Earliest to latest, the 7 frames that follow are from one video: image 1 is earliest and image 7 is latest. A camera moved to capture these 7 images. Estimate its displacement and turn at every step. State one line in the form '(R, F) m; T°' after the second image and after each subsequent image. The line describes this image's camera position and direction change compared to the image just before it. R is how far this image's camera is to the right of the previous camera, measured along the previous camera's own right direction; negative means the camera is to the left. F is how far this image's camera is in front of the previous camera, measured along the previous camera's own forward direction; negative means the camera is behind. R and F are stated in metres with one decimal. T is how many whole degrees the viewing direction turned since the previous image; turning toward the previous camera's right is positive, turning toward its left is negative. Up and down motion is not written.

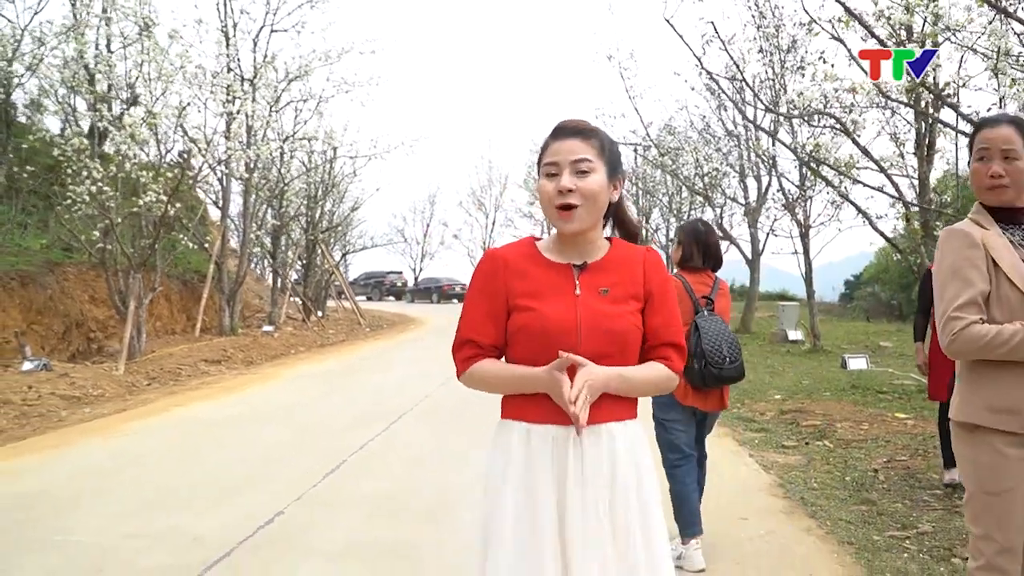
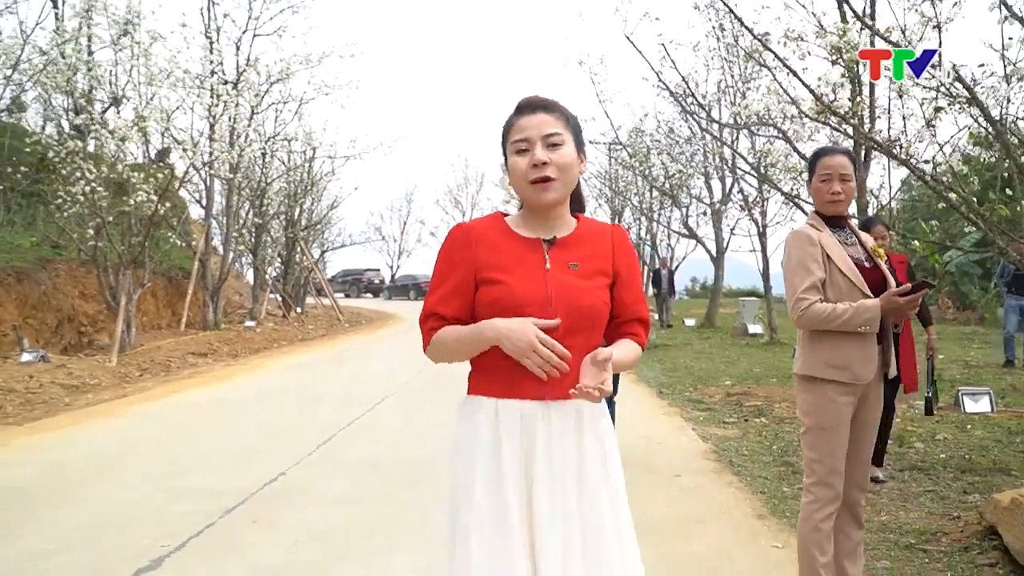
(0.0, -0.8) m; +2°
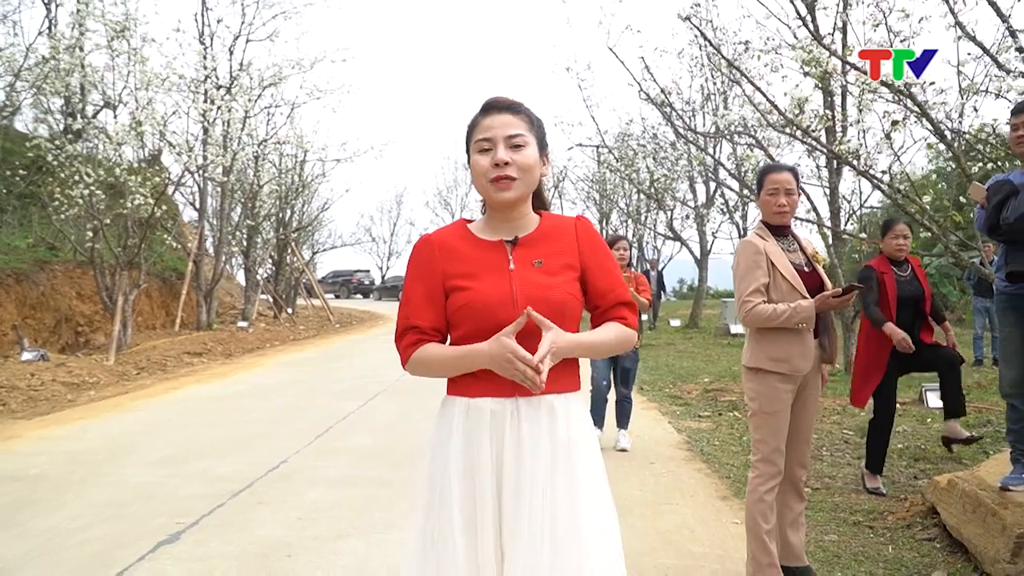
(0.0, -0.4) m; +1°
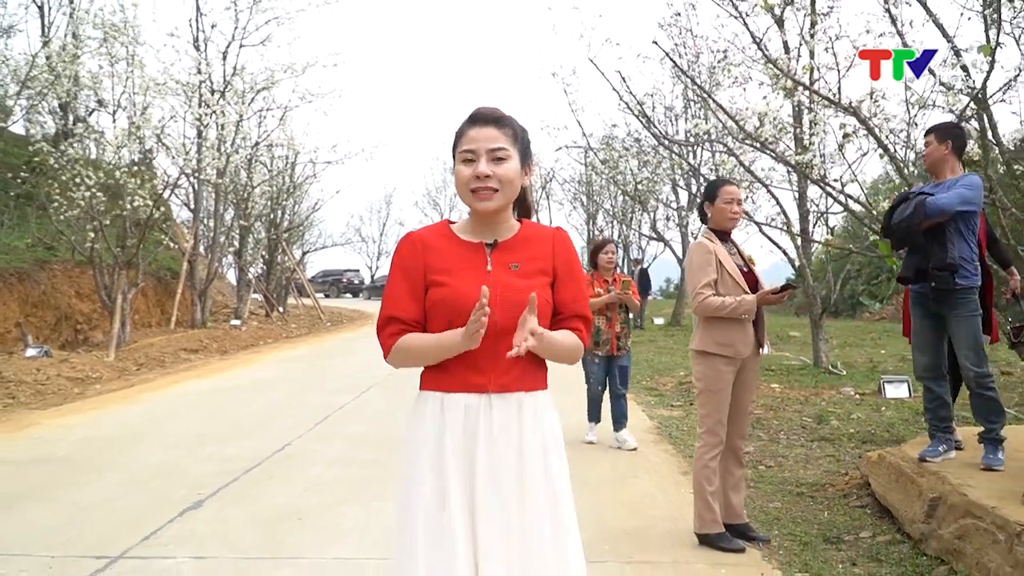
(0.0, -0.5) m; +1°
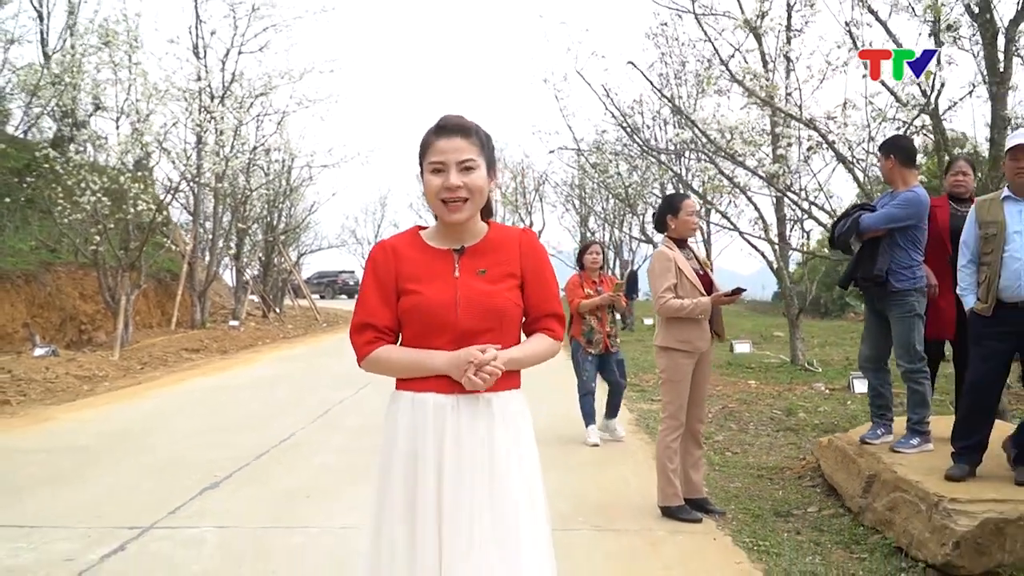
(+0.1, -0.5) m; 0°
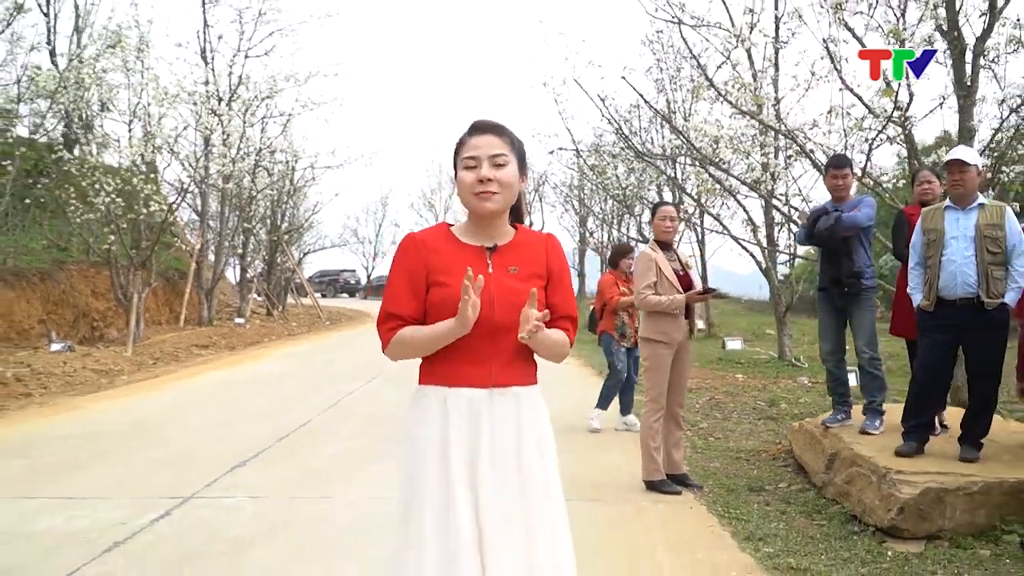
(0.0, -0.5) m; 0°
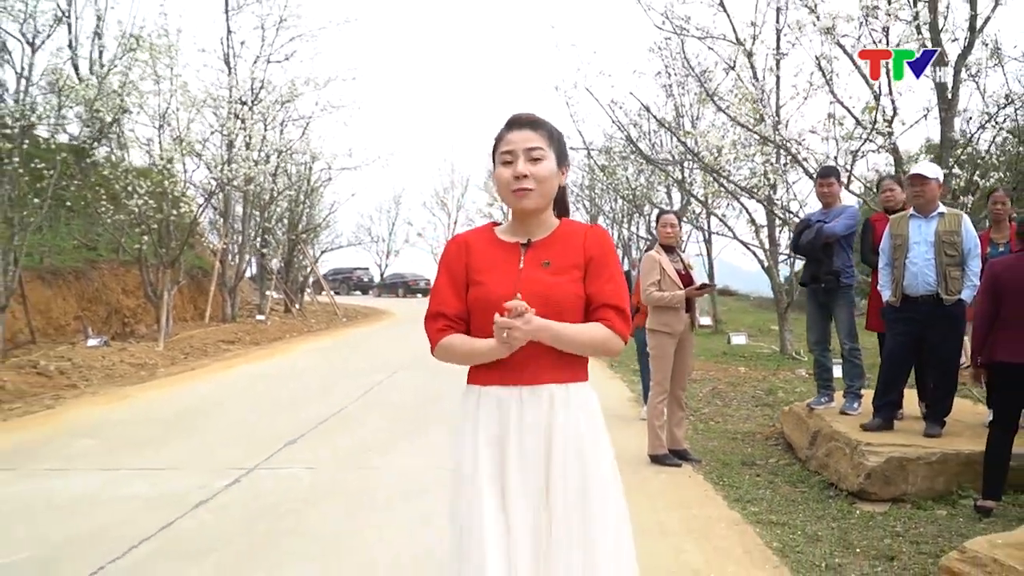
(-0.1, -0.7) m; -1°
